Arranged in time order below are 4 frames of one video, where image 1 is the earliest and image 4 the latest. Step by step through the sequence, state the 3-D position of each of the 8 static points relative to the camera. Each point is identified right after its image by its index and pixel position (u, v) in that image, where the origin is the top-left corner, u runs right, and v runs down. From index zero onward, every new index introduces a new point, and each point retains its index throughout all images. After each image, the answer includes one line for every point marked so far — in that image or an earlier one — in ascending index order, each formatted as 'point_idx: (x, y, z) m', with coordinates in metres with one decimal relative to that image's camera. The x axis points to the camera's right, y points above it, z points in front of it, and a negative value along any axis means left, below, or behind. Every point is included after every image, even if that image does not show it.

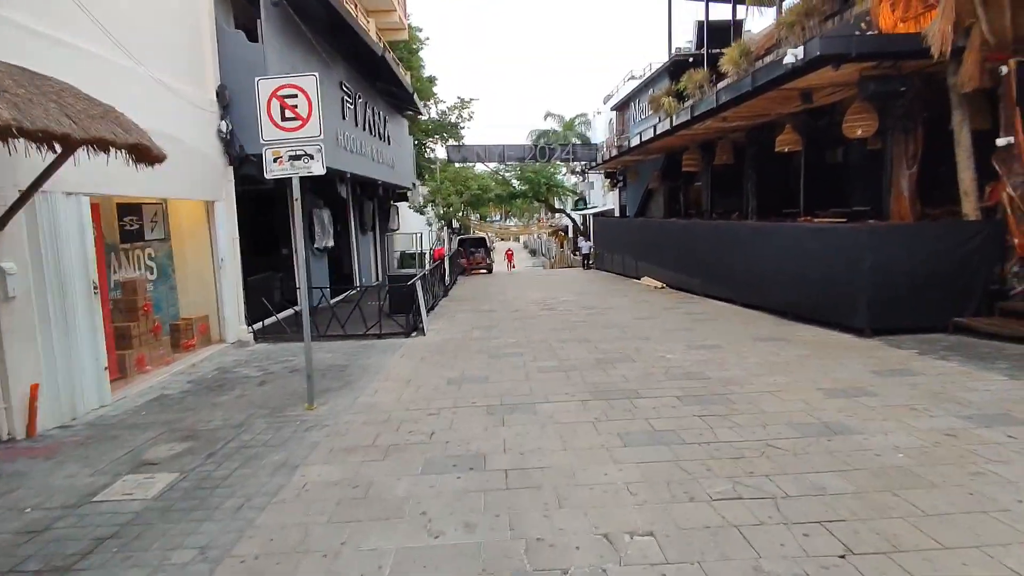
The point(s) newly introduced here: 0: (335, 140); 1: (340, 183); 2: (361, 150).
0: (-3.8, +3.1, +11.8) m
1: (-4.0, +2.4, +13.1) m
2: (-3.7, +3.4, +13.9) m
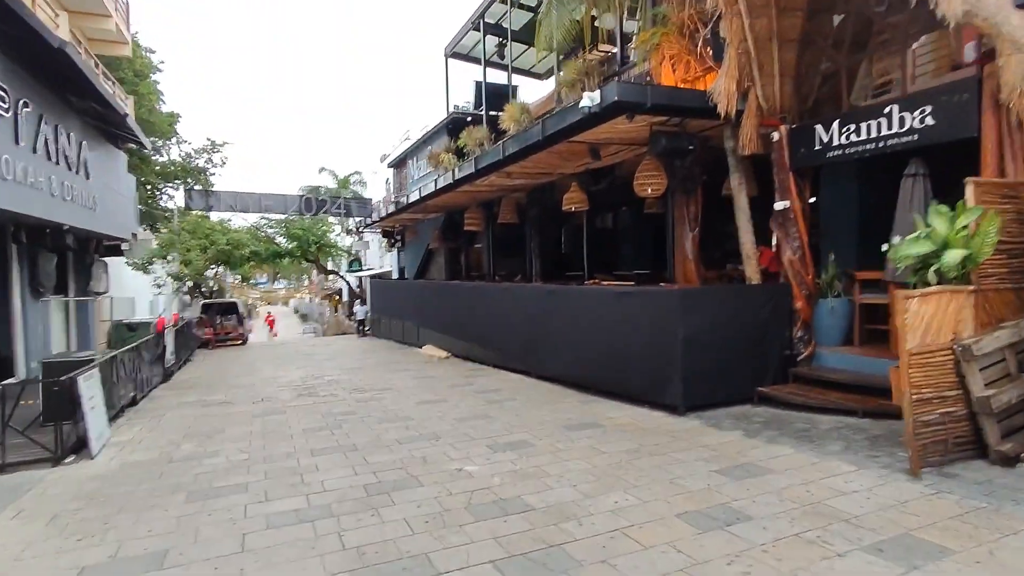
0: (-7.6, +1.8, +7.7) m
1: (-8.3, +0.9, +8.7) m
2: (-8.3, +1.9, +9.7) m
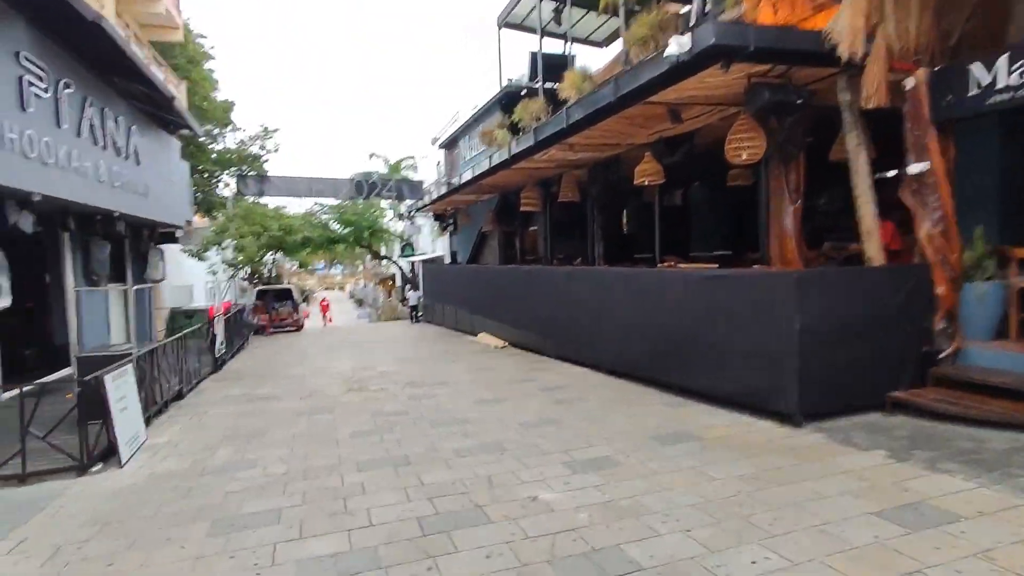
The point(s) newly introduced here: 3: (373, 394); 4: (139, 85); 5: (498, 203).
0: (-6.8, +1.9, +7.3) m
1: (-7.3, +1.1, +8.4) m
2: (-7.3, +2.0, +9.3) m
3: (-2.1, -1.6, +8.5) m
4: (-8.0, +4.3, +12.1) m
5: (-0.4, +2.7, +18.2) m
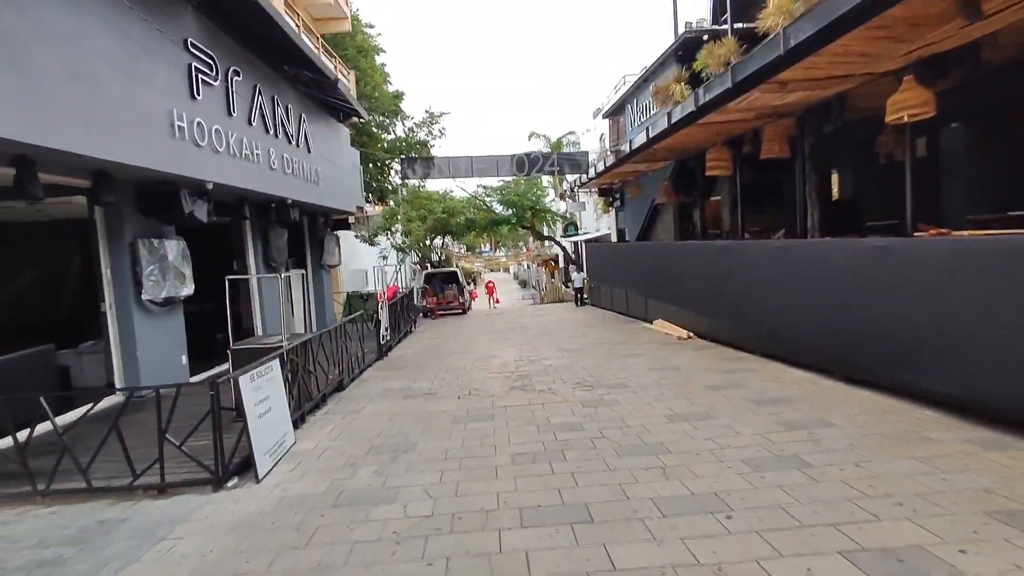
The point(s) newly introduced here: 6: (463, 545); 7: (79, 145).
0: (-4.6, +2.1, +7.2) m
1: (-4.7, +1.3, +8.5) m
2: (-4.5, +2.3, +9.3) m
3: (+0.3, -1.4, +7.2) m
4: (-4.4, +4.6, +12.1) m
5: (+4.5, +3.3, +15.9) m
6: (-0.3, -1.5, +3.3) m
7: (-4.6, +1.5, +6.0) m
